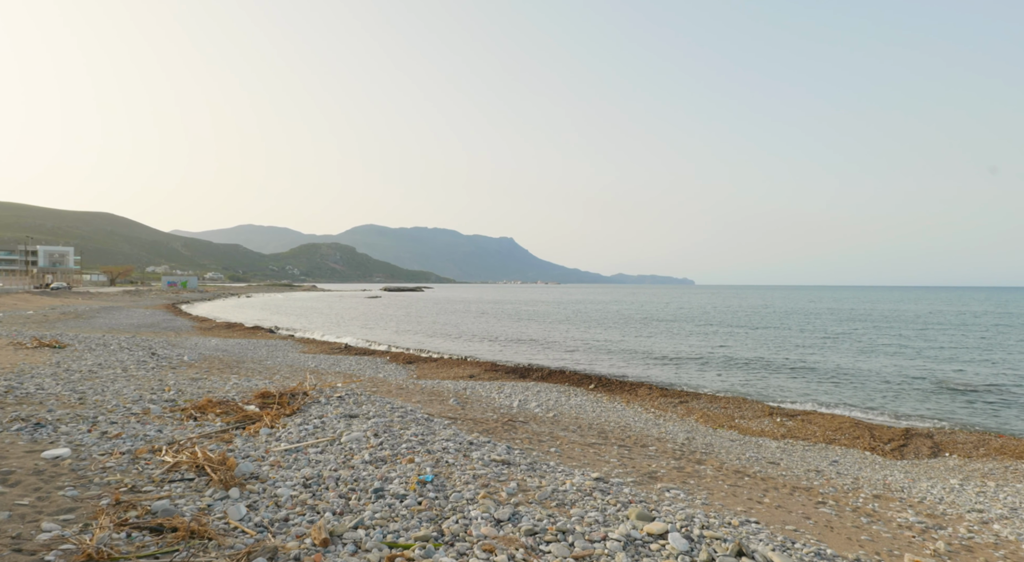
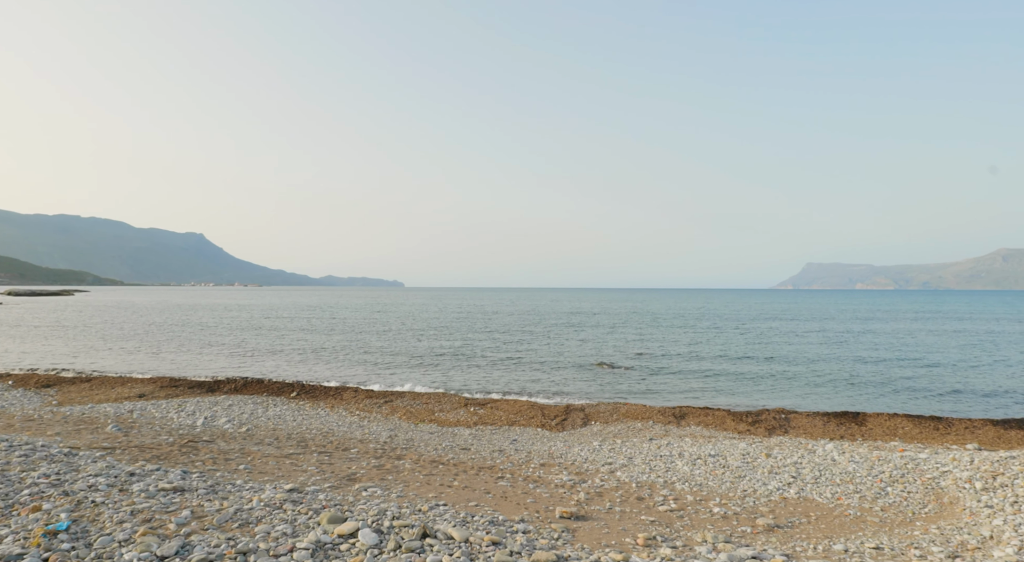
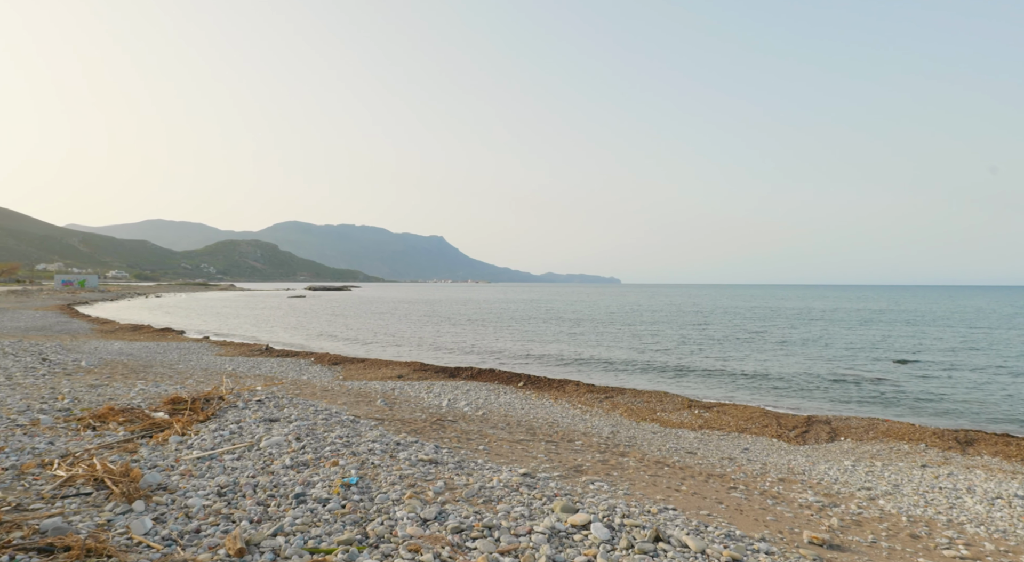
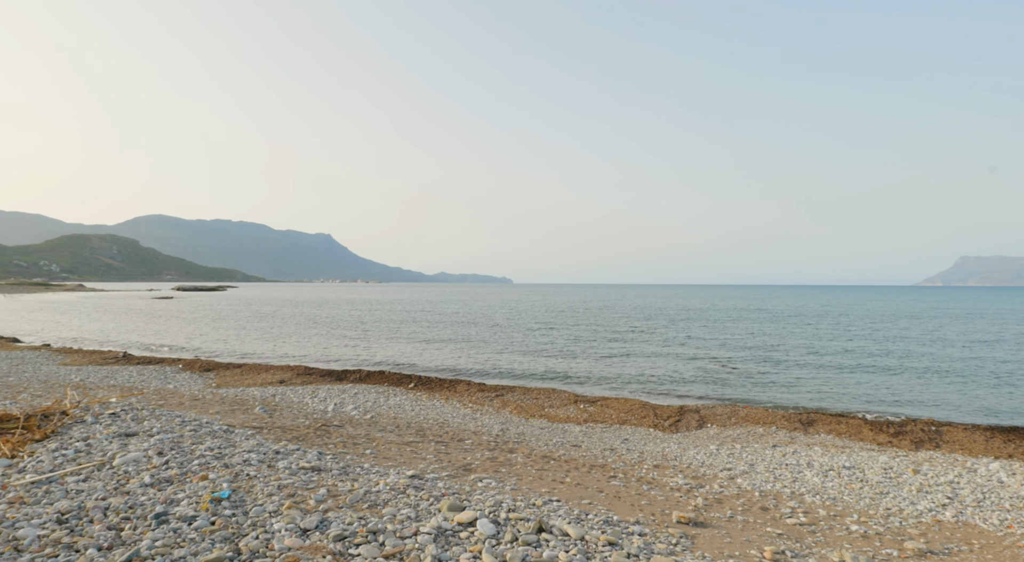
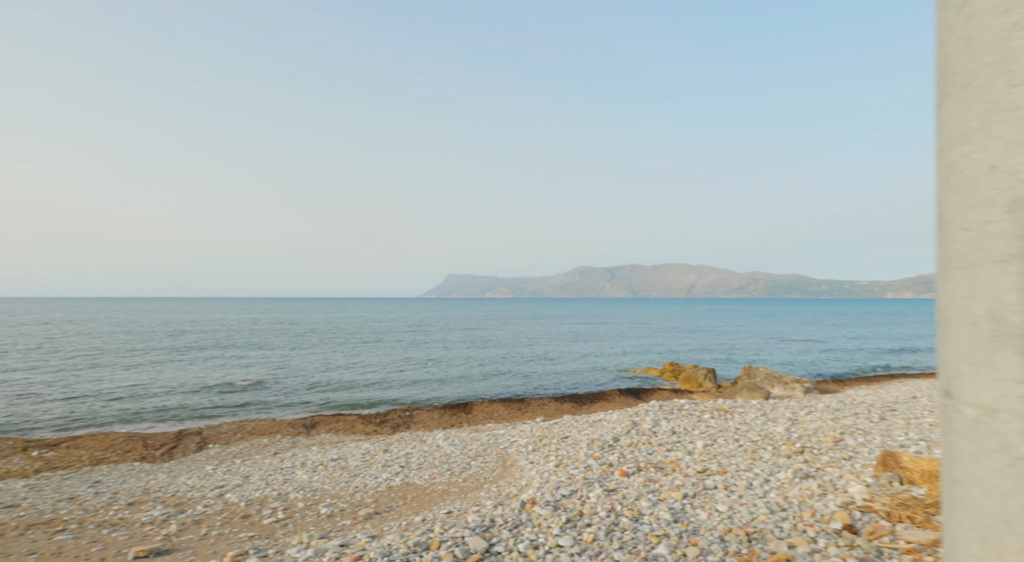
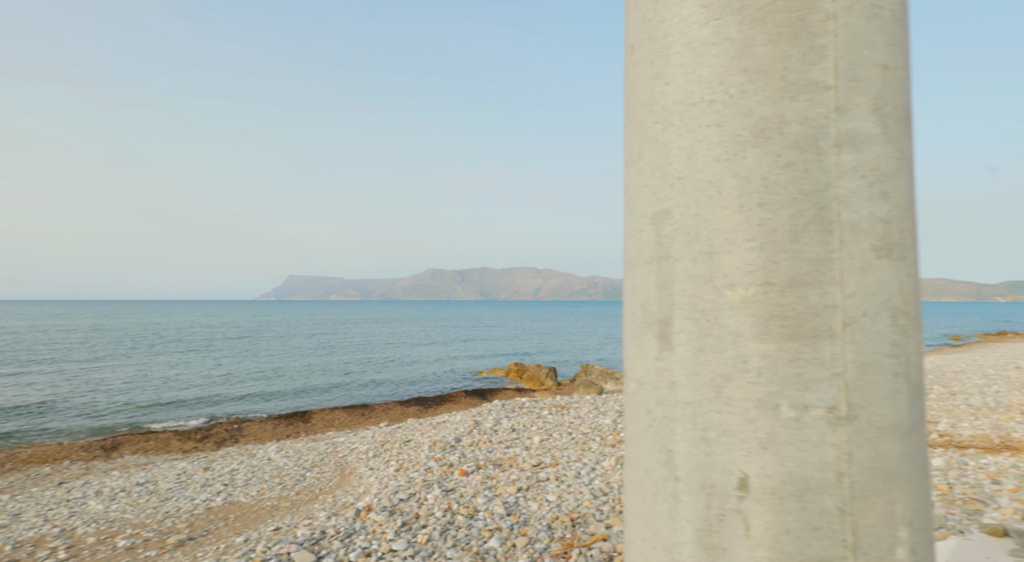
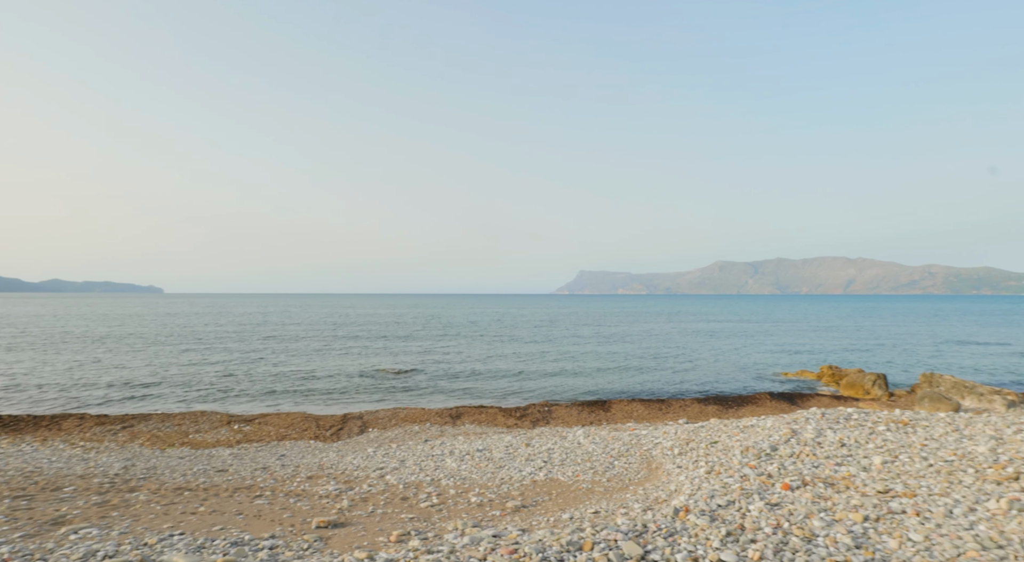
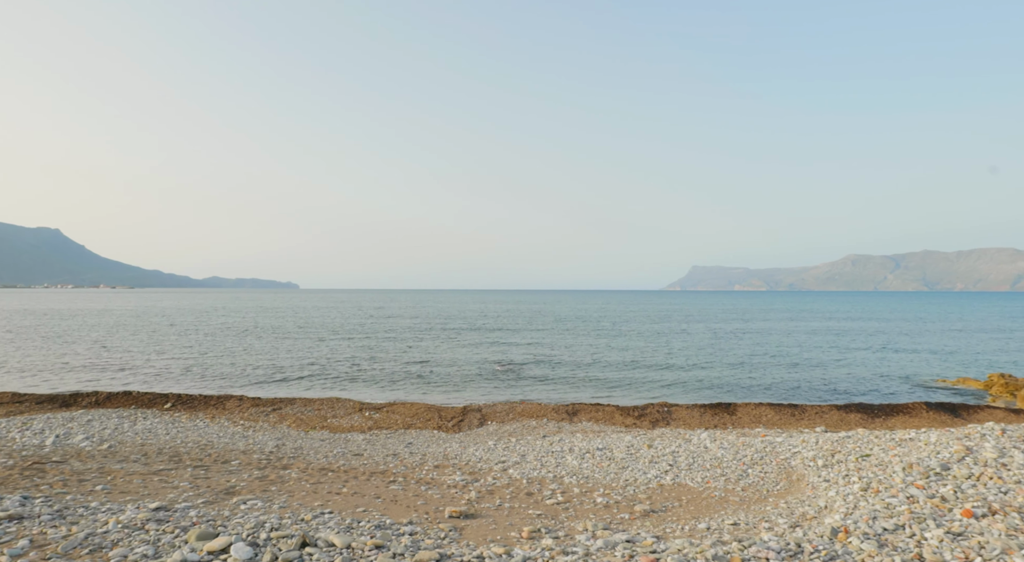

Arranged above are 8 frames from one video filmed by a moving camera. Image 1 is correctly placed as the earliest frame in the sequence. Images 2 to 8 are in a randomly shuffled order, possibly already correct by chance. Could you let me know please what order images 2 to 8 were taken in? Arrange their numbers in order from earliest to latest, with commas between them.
3, 4, 2, 8, 7, 5, 6
